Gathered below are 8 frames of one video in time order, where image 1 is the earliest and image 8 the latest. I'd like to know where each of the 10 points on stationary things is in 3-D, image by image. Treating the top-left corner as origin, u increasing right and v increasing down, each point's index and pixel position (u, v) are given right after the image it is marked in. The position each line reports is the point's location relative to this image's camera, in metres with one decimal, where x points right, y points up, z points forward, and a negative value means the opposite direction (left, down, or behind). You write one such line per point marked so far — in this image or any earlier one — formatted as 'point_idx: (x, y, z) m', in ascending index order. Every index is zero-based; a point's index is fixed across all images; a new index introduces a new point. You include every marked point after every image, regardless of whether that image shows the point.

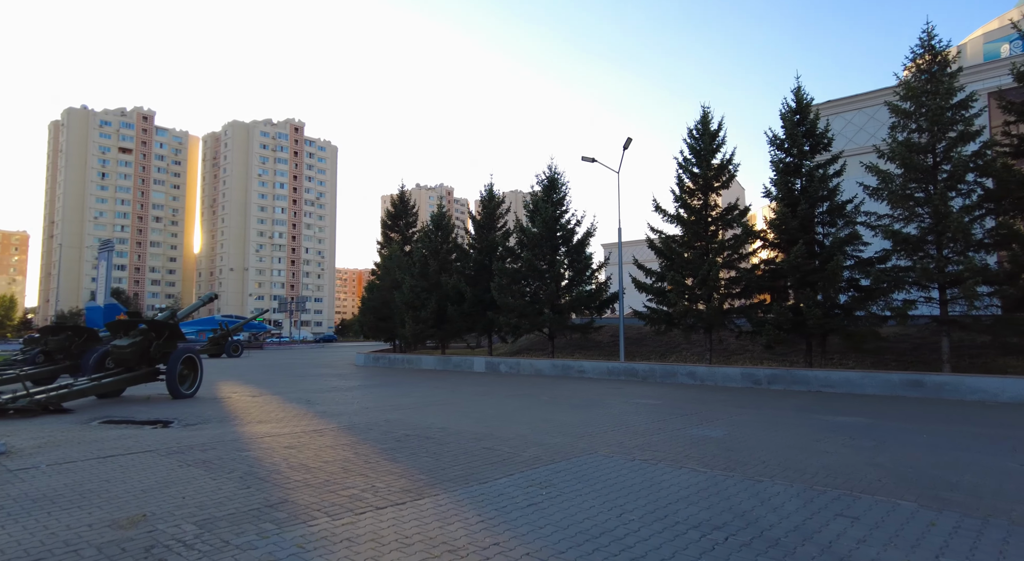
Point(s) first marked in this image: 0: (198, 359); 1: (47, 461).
0: (-8.8, -2.2, +17.0) m
1: (-6.0, -2.3, +7.8) m
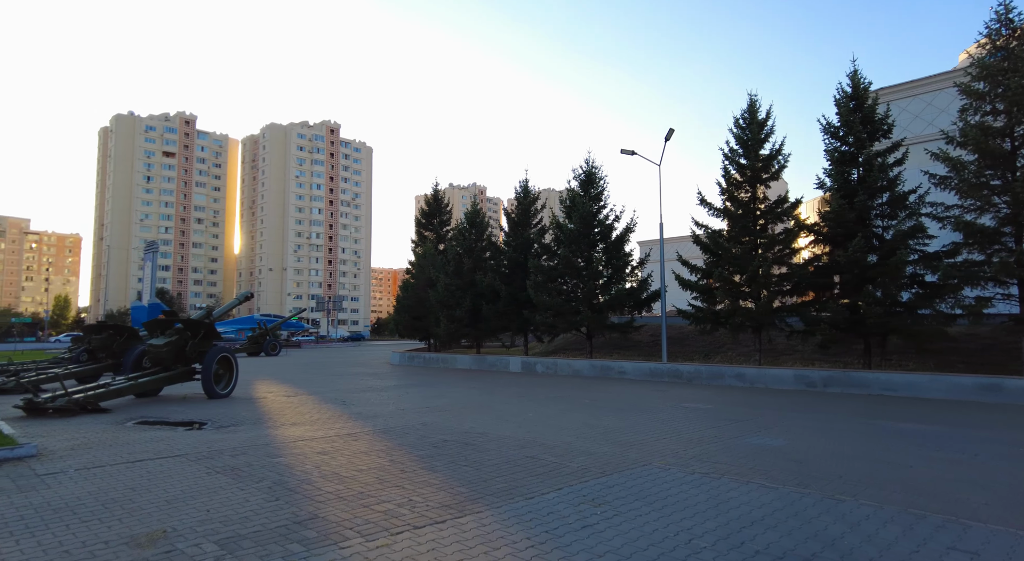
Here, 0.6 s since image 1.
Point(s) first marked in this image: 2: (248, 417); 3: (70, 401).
0: (-7.7, -2.1, +16.8) m
1: (-5.4, -2.3, +7.6) m
2: (-5.3, -2.8, +12.3) m
3: (-9.0, -2.4, +12.3) m
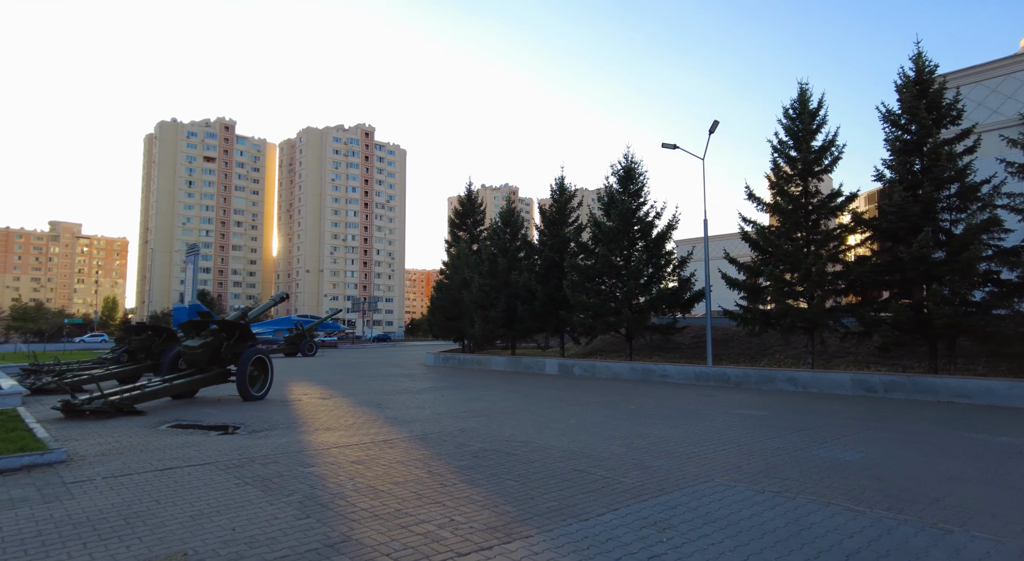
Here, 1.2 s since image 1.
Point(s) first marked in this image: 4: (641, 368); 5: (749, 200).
0: (-6.6, -2.2, +16.6) m
1: (-4.9, -2.3, +7.3) m
2: (-4.5, -2.8, +12.0) m
3: (-8.1, -2.5, +12.2) m
4: (+4.2, -2.9, +20.0) m
5: (+7.4, +2.5, +19.1) m
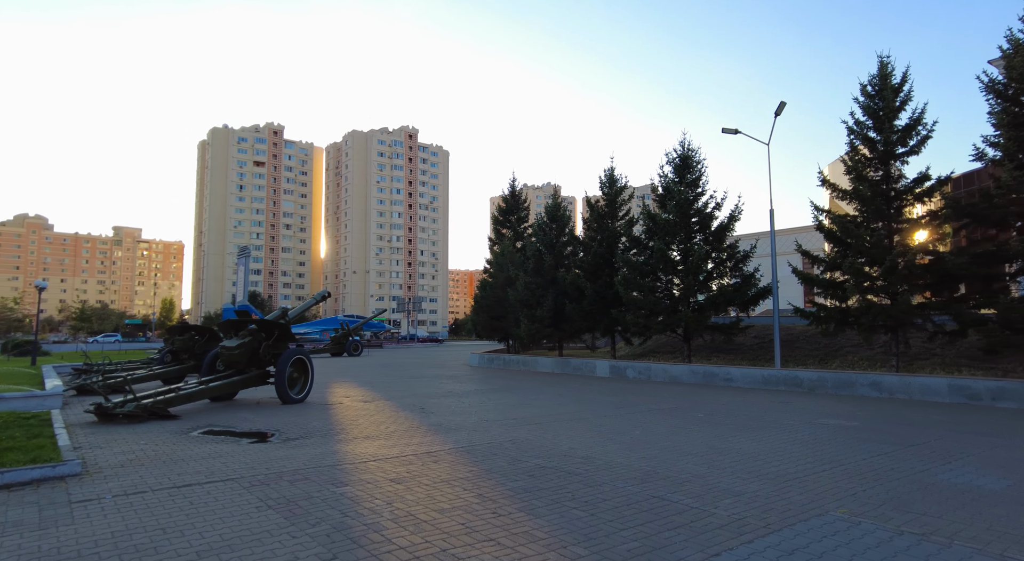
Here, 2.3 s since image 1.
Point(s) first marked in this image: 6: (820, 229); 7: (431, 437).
0: (-5.3, -2.1, +16.0) m
1: (-4.2, -2.2, +6.5) m
2: (-3.5, -2.7, +11.2) m
3: (-7.1, -2.4, +11.6) m
4: (+5.7, -2.8, +18.5) m
5: (+8.8, +2.7, +17.4) m
6: (+8.6, +1.4, +17.1) m
7: (-1.3, -2.5, +9.9) m
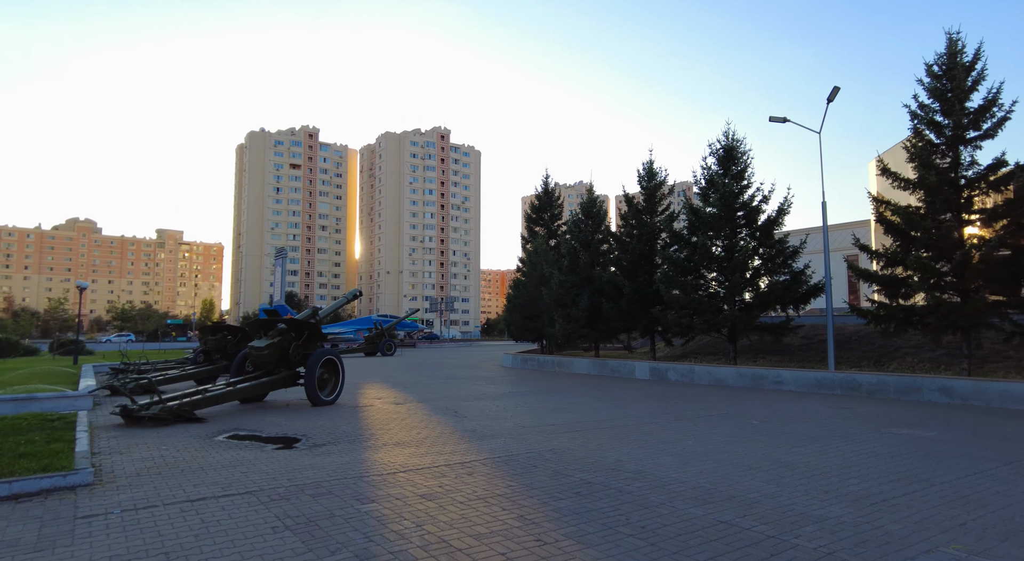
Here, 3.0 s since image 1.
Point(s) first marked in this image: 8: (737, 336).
0: (-4.4, -2.1, +15.5) m
1: (-3.8, -2.2, +6.0) m
2: (-2.9, -2.7, +10.6) m
3: (-6.4, -2.4, +11.3) m
4: (+6.8, -2.7, +17.5) m
5: (+9.8, +2.8, +16.2) m
6: (+9.6, +1.5, +15.9) m
7: (-0.7, -2.5, +9.2) m
8: (+7.3, -1.8, +19.9) m
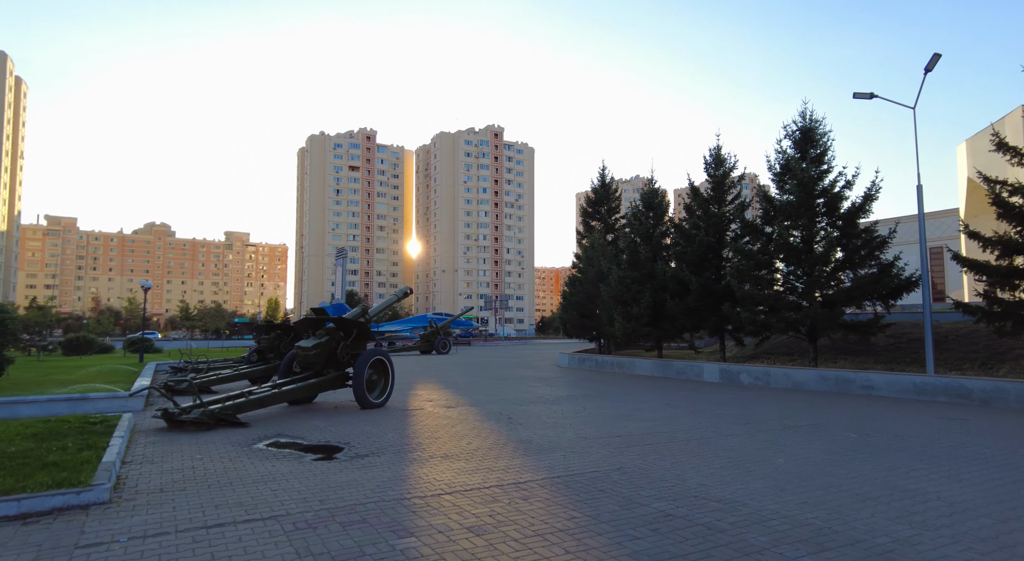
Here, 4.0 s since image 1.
0: (-3.0, -2.0, +14.8) m
1: (-3.3, -2.2, +5.2) m
2: (-1.9, -2.6, +9.8) m
3: (-5.4, -2.3, +10.8) m
4: (+8.3, -2.5, +15.8) m
5: (+11.2, +3.0, +14.2) m
6: (+10.9, +1.7, +13.9) m
7: (+0.1, -2.4, +8.2) m
8: (+9.1, -1.6, +18.1) m
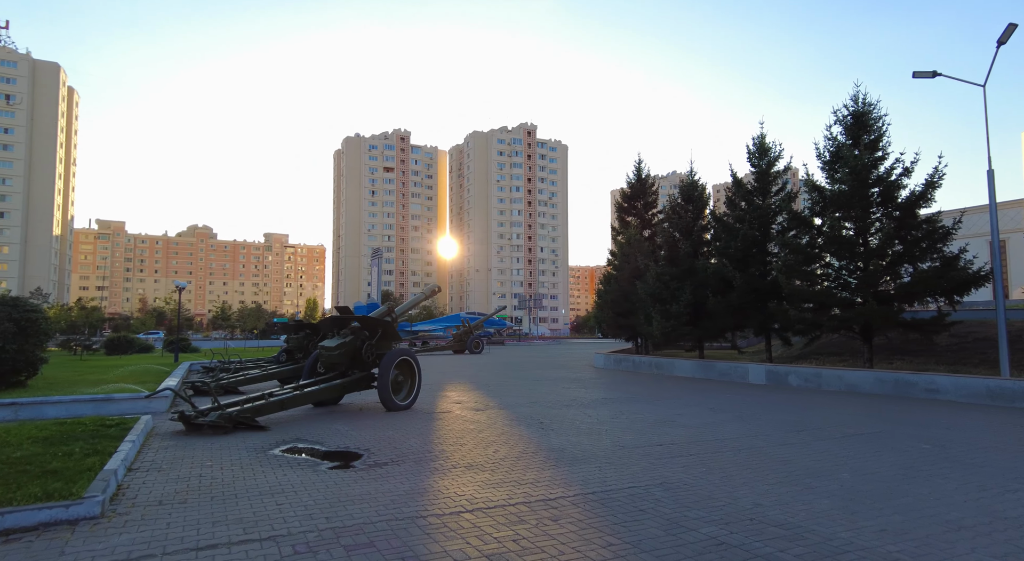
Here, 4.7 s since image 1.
0: (-2.3, -1.9, +14.2) m
1: (-3.1, -2.1, +4.7) m
2: (-1.5, -2.5, +9.2) m
3: (-4.9, -2.3, +10.3) m
4: (+9.1, -2.4, +14.5) m
5: (+11.8, +3.1, +12.8) m
6: (+11.6, +1.9, +12.6) m
7: (+0.5, -2.3, +7.5) m
8: (+10.0, -1.5, +16.9) m
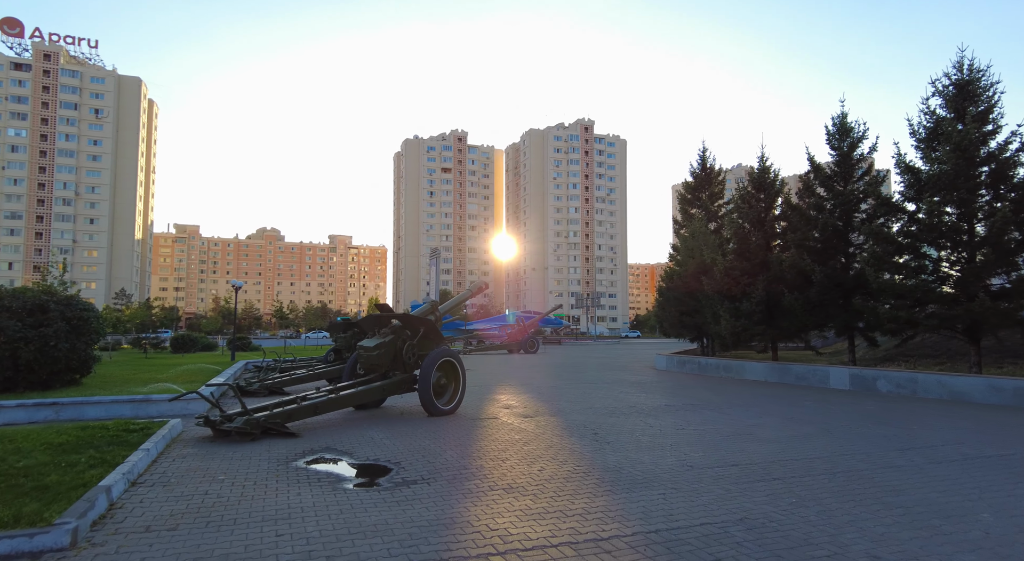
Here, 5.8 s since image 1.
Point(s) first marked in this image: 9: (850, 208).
0: (-1.1, -1.8, +13.2) m
1: (-2.8, -2.0, +3.8) m
2: (-0.8, -2.4, +8.1) m
3: (-4.1, -2.2, +9.6) m
4: (+10.2, -2.2, +12.5) m
5: (+12.7, +3.3, +10.5) m
6: (+12.5, +2.0, +10.2) m
7: (+1.0, -2.2, +6.3) m
8: (+11.3, -1.3, +14.7) m
9: (+10.1, +2.1, +18.3) m
